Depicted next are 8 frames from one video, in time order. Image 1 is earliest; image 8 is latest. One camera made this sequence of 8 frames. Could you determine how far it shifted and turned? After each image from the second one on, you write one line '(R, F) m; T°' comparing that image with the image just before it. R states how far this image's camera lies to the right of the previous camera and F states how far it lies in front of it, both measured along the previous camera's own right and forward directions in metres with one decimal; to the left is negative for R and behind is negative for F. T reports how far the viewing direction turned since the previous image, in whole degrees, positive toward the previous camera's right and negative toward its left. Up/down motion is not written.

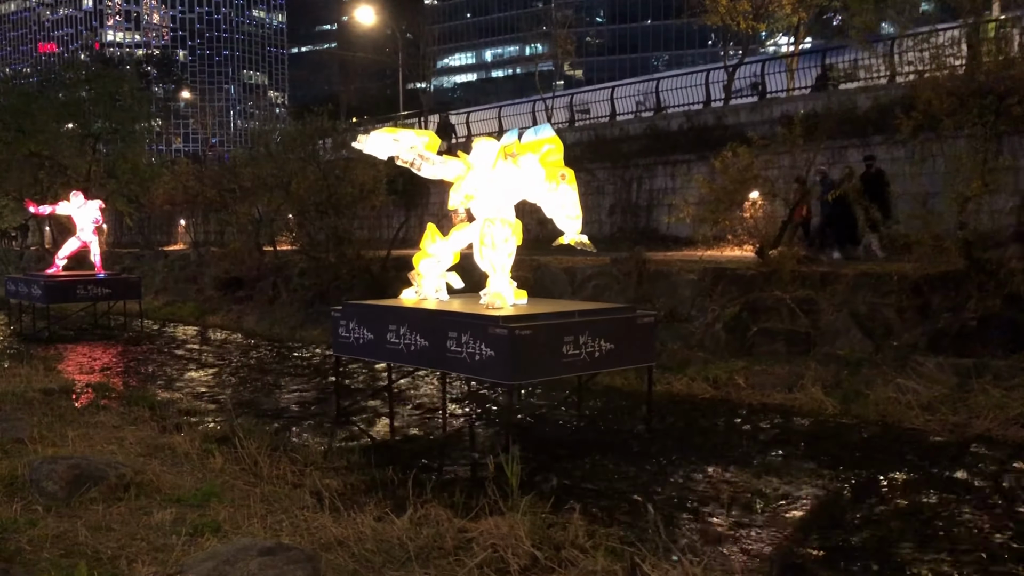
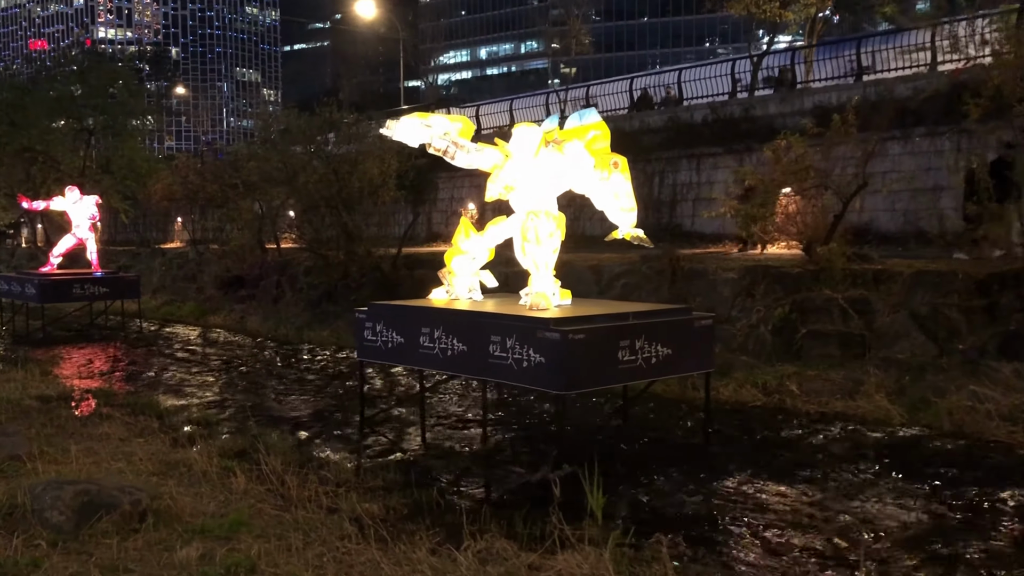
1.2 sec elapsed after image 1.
(-0.5, +0.9) m; 0°
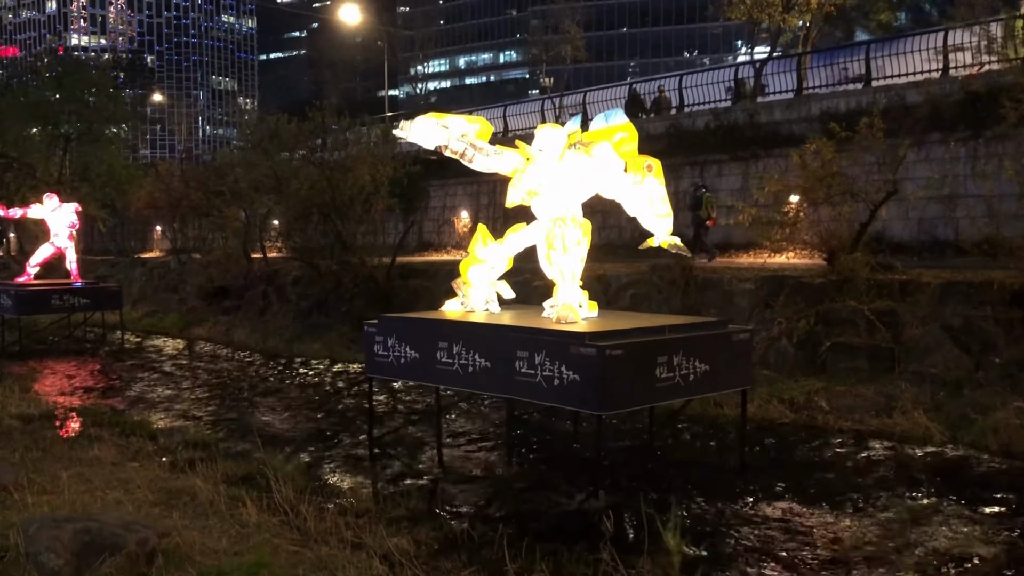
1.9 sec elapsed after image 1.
(-0.4, +0.6) m; +1°
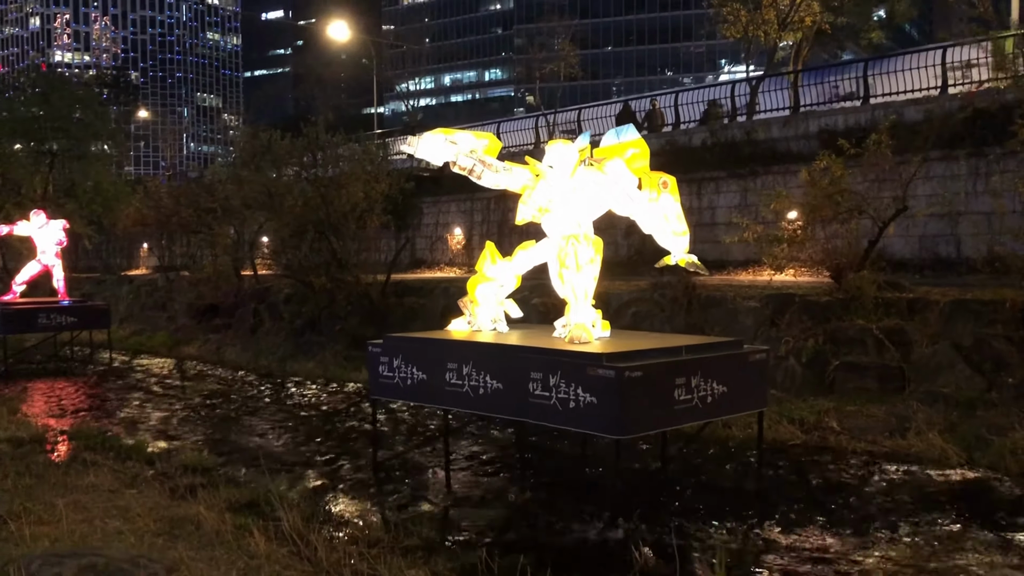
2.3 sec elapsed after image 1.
(-0.2, +0.2) m; +1°
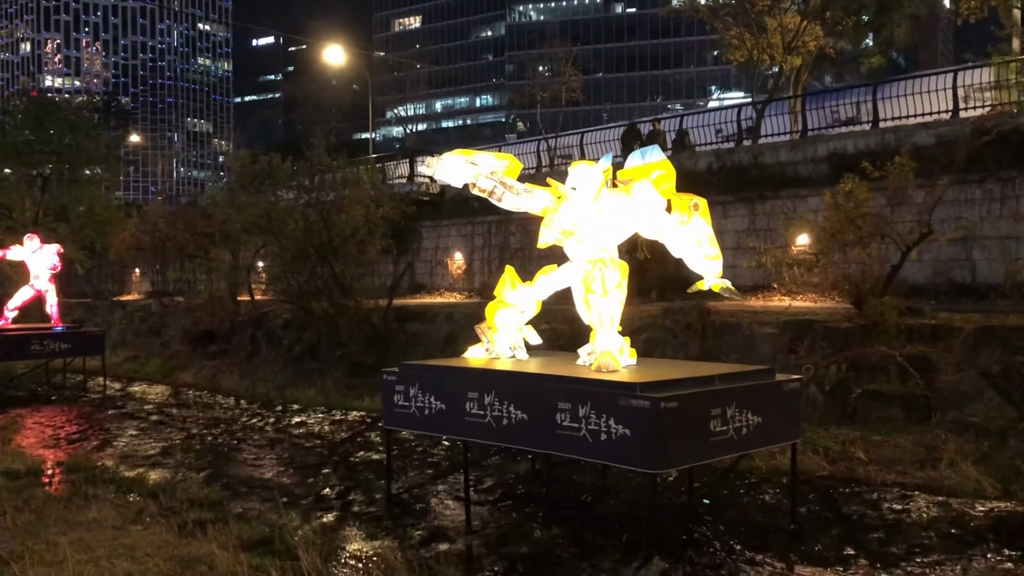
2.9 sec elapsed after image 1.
(-0.3, +0.3) m; +1°
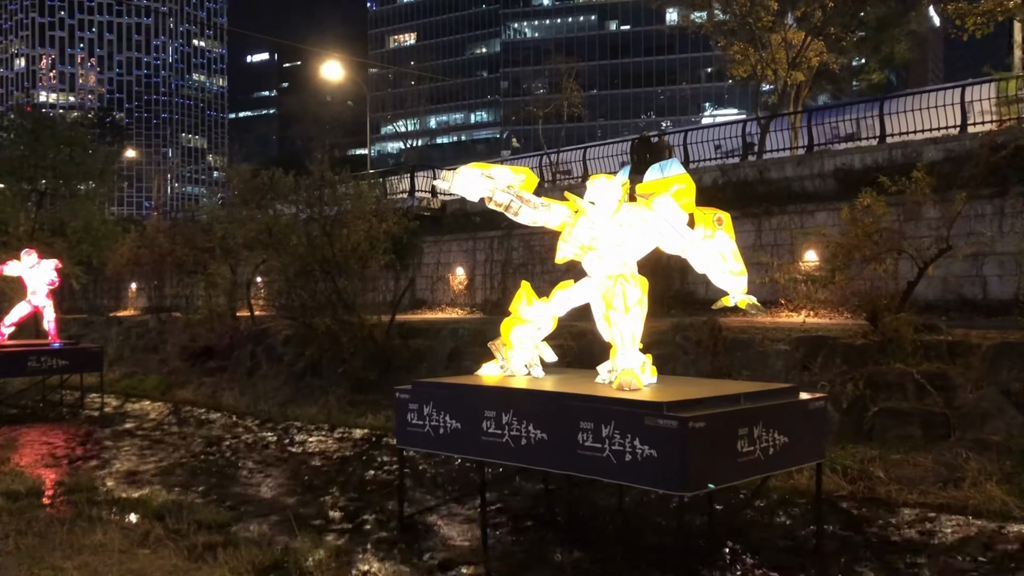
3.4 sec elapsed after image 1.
(-0.2, +0.2) m; 0°
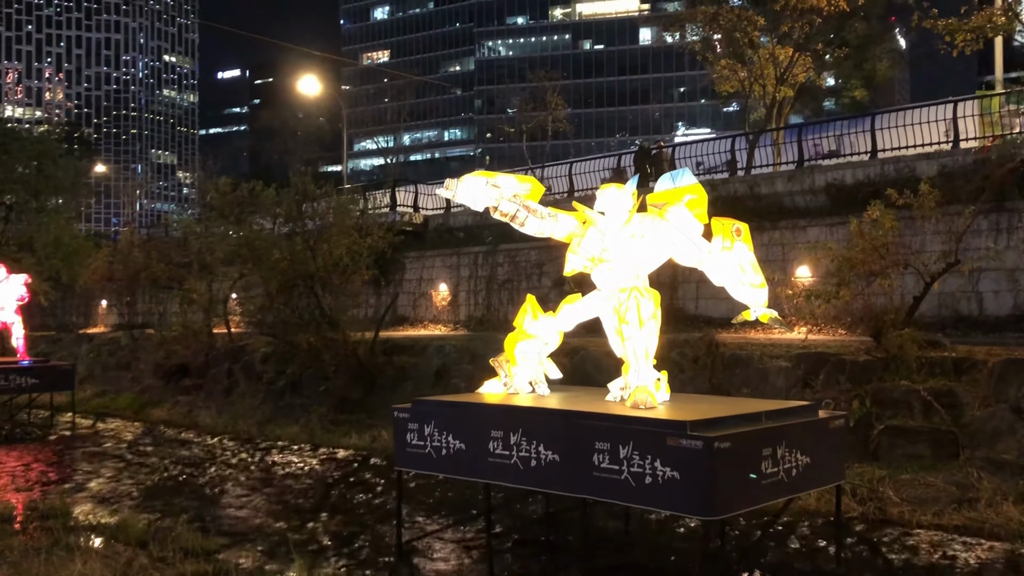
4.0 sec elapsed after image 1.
(-0.3, +0.4) m; +2°
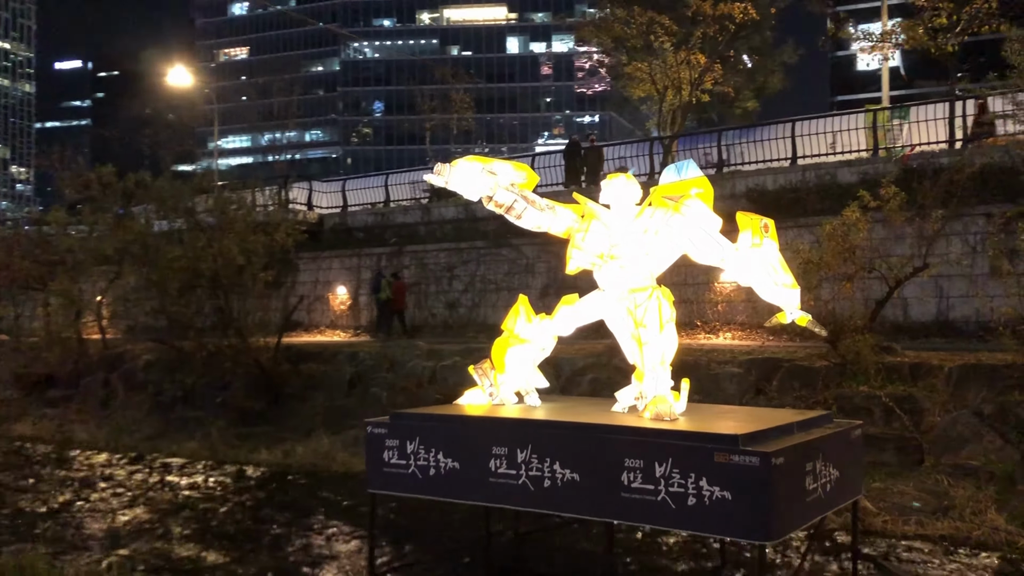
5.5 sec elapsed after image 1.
(-1.1, +0.9) m; +9°
